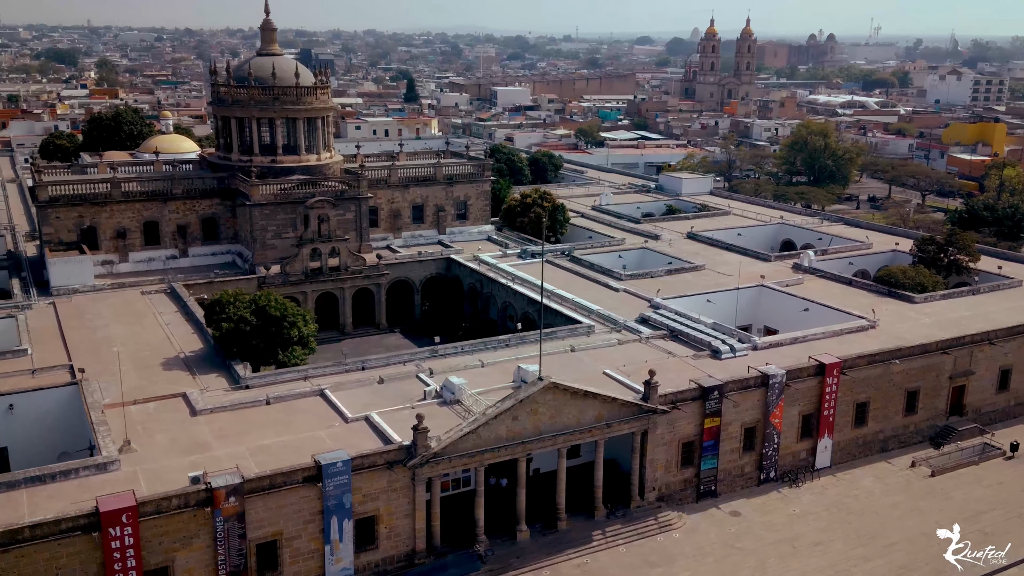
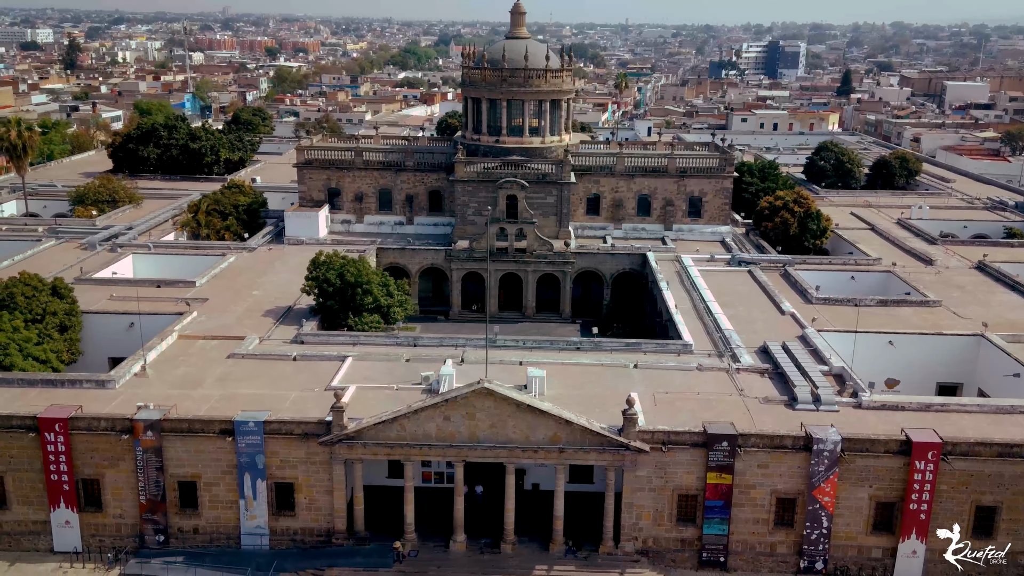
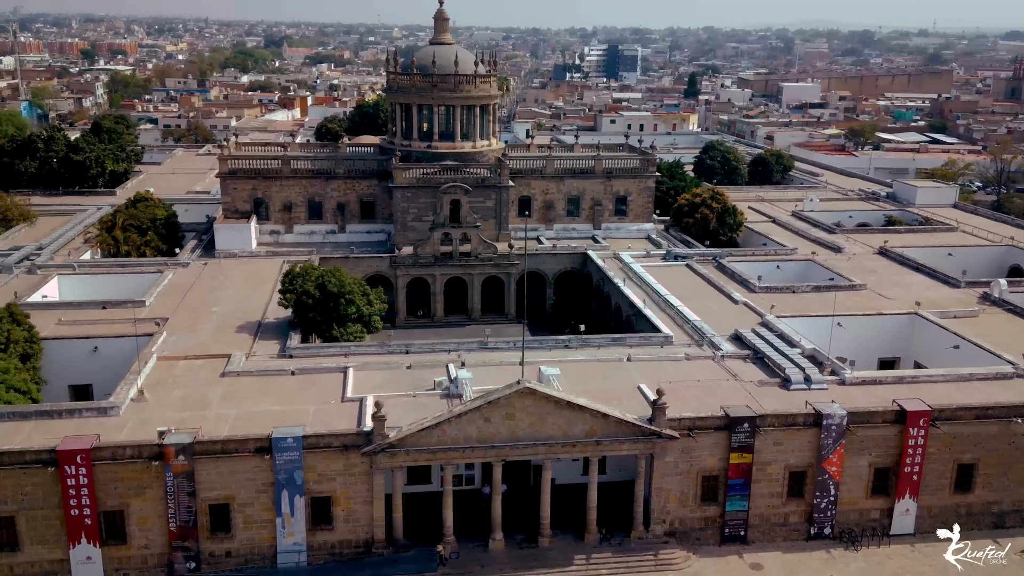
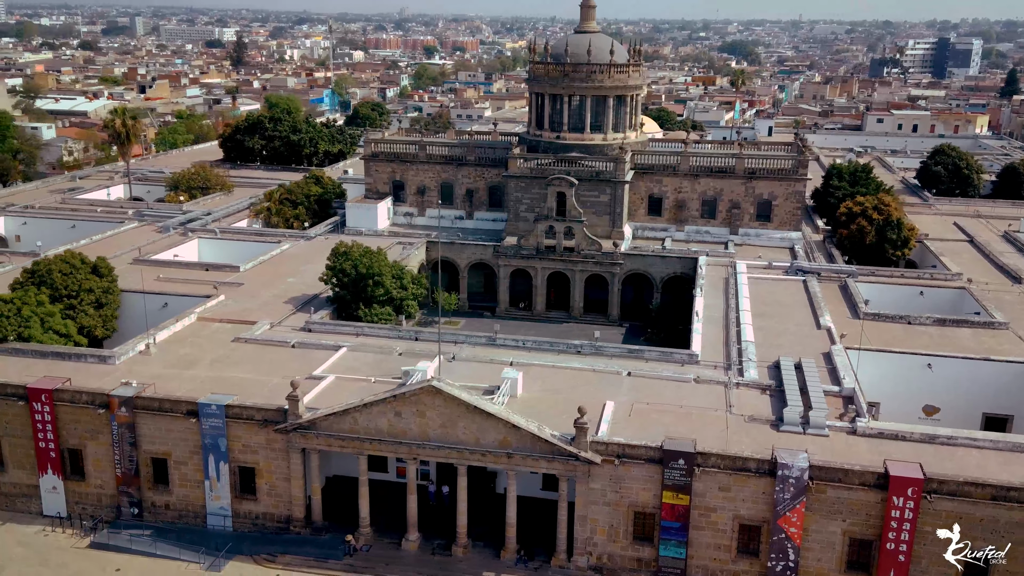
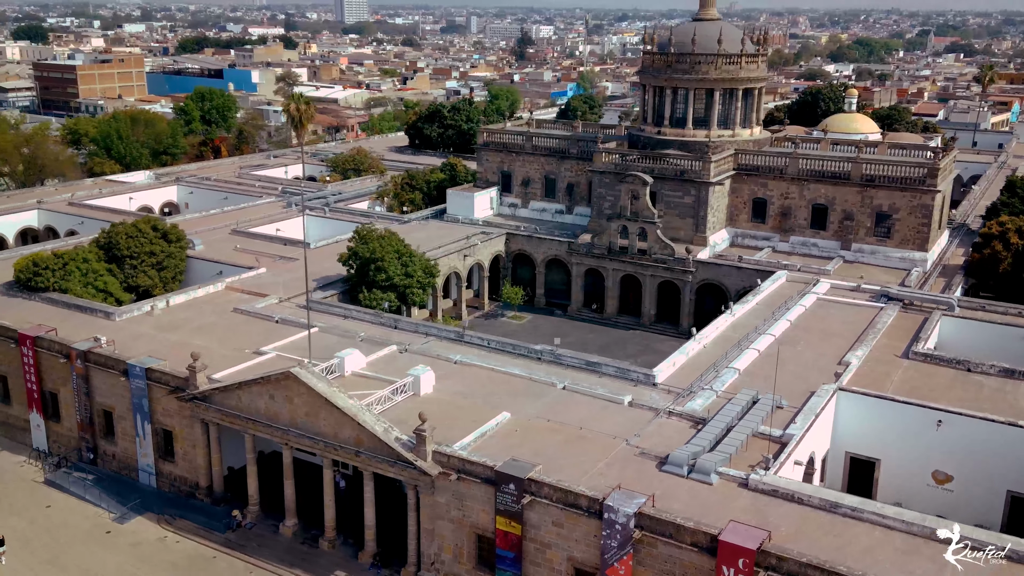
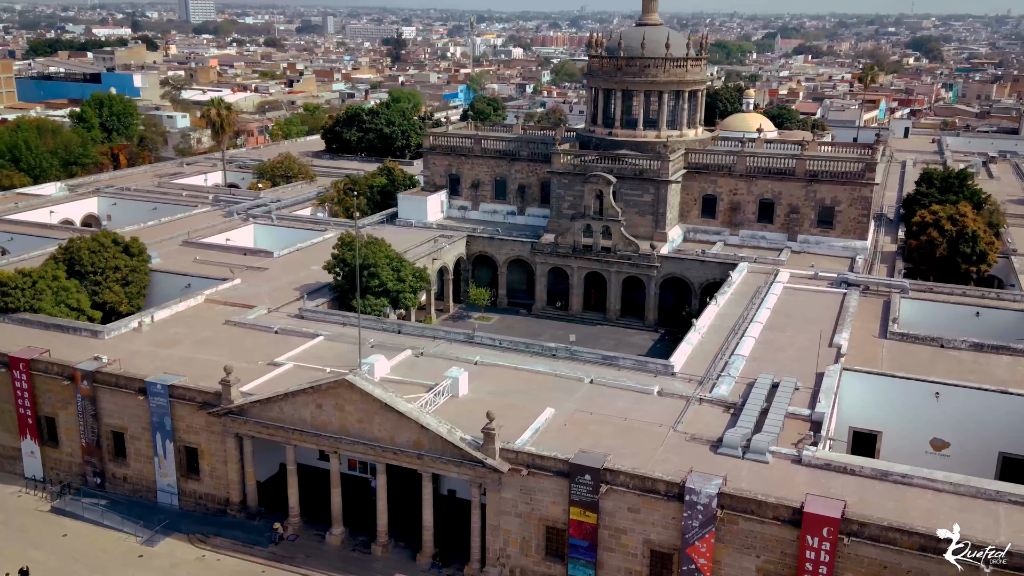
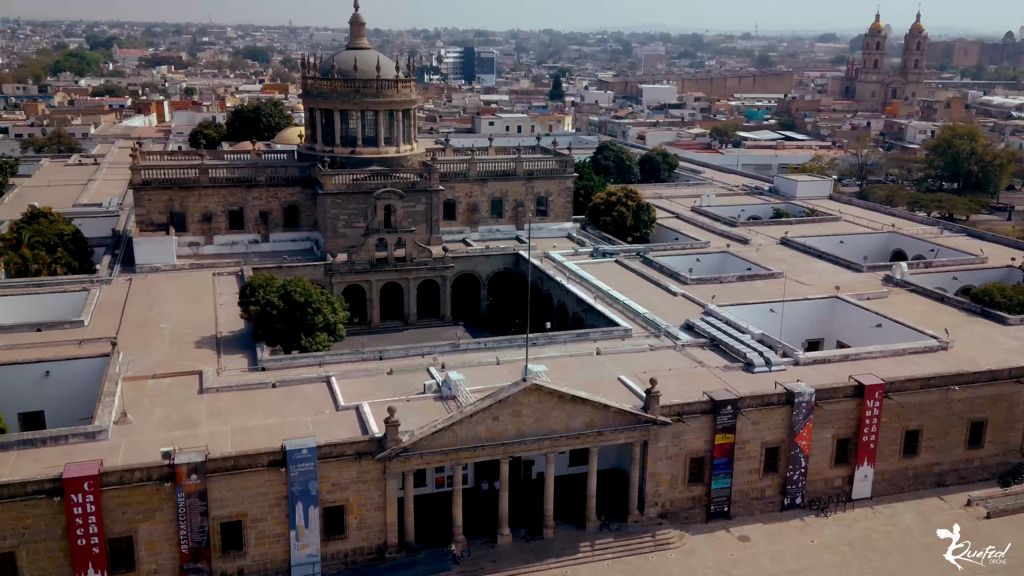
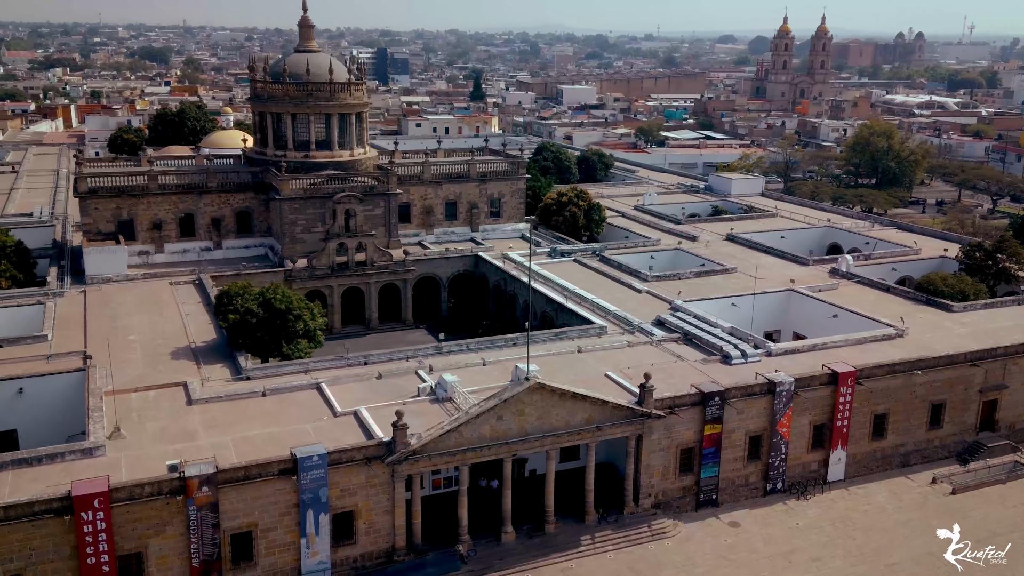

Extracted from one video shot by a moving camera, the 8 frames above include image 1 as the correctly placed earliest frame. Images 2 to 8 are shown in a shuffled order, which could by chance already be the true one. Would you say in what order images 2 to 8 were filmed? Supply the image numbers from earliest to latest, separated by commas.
8, 7, 3, 2, 4, 6, 5
